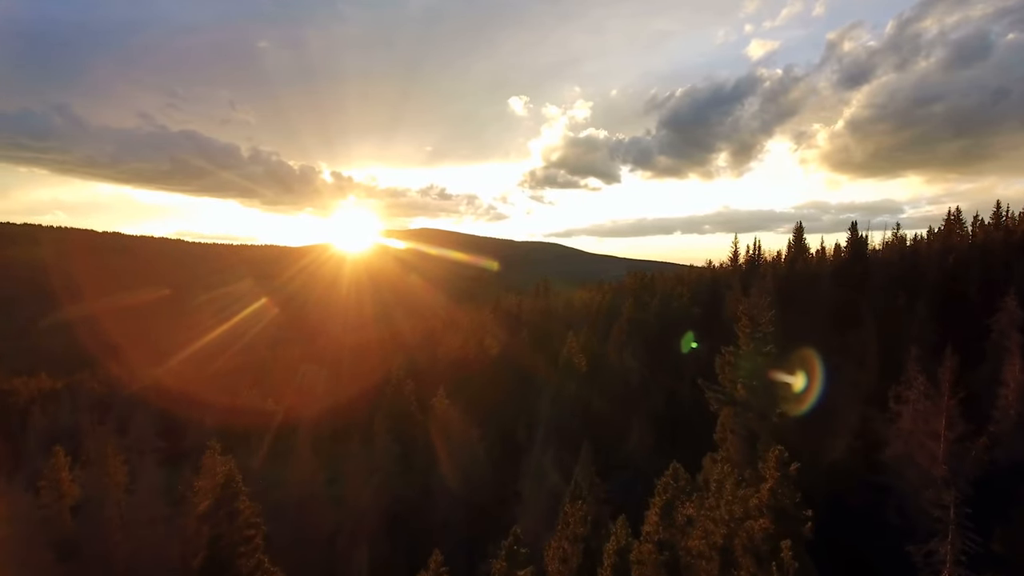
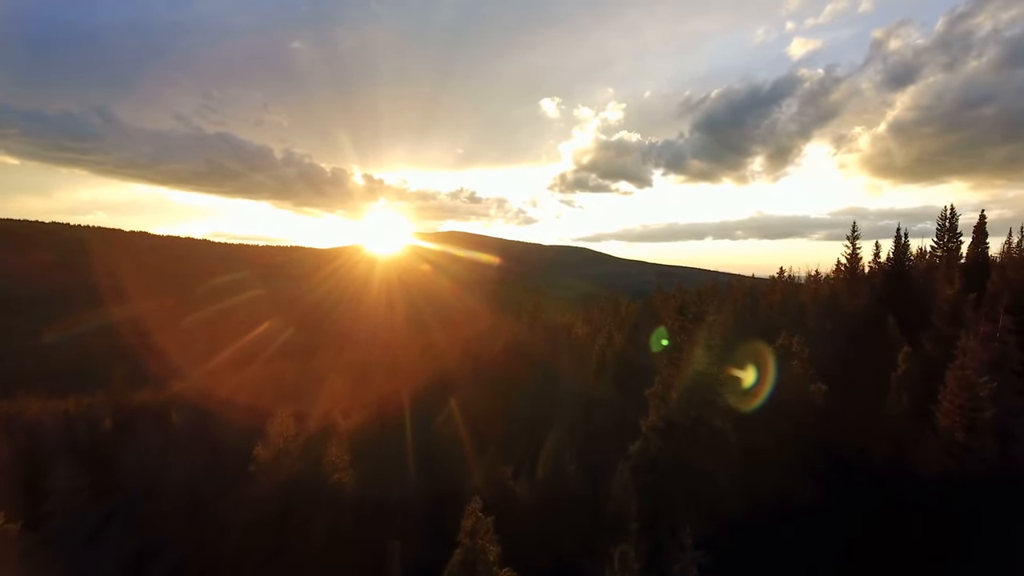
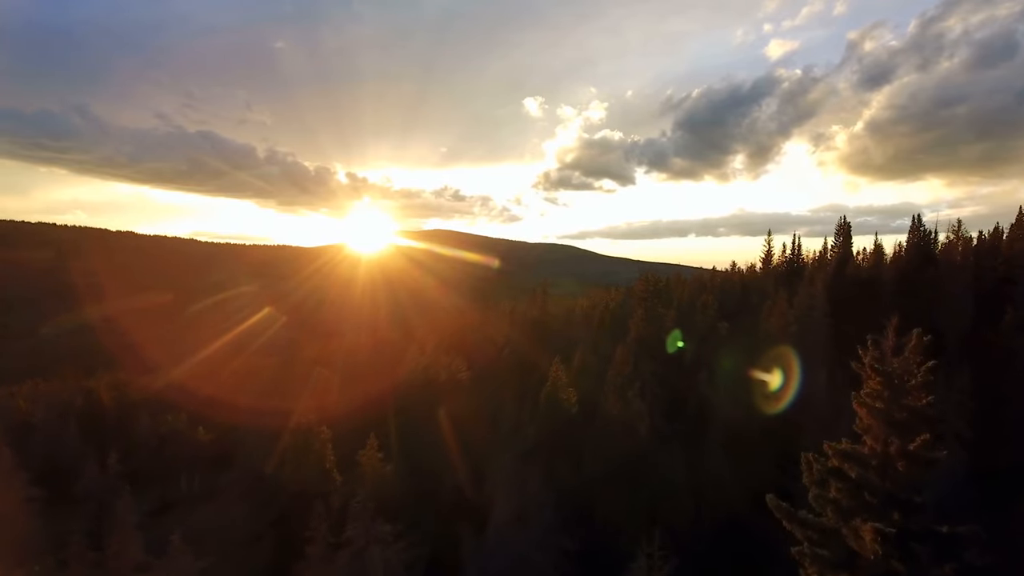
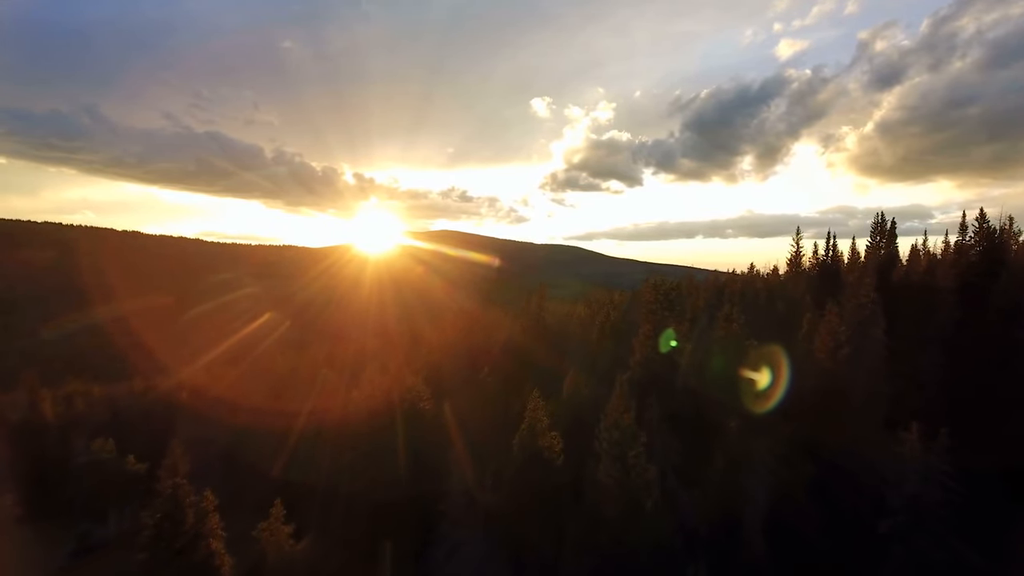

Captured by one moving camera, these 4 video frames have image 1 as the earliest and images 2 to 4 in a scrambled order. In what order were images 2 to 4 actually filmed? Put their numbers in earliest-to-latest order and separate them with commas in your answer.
3, 4, 2
